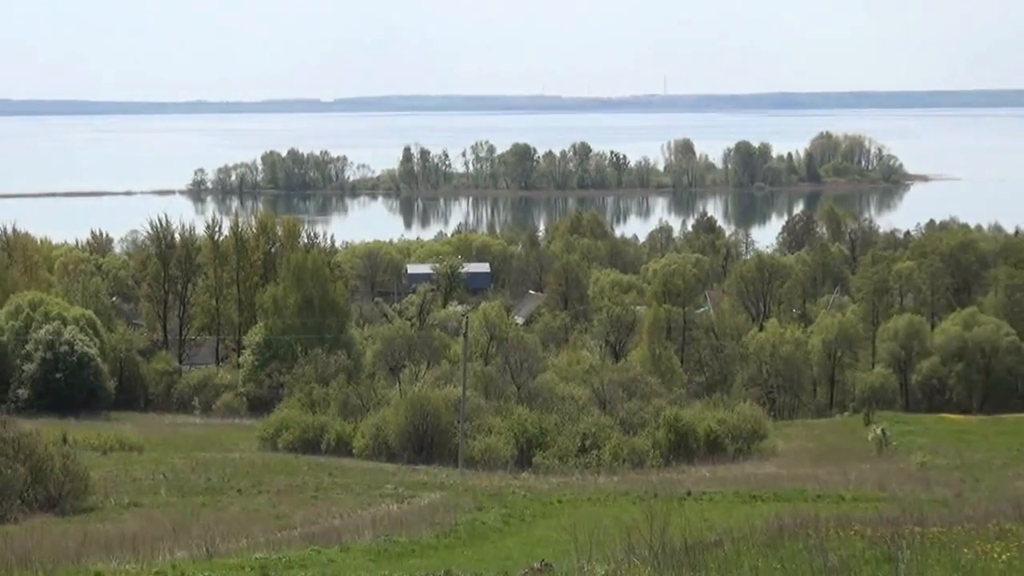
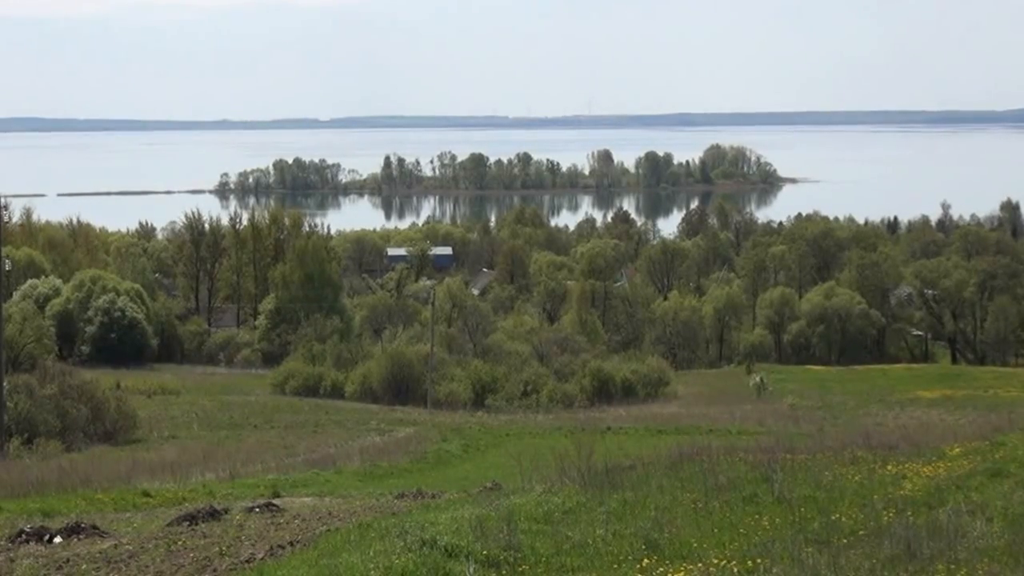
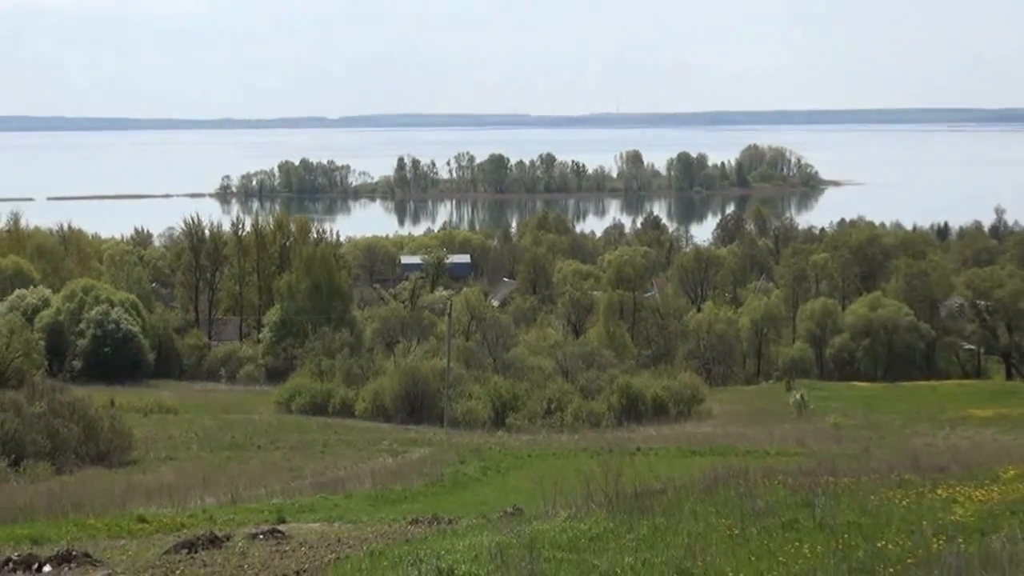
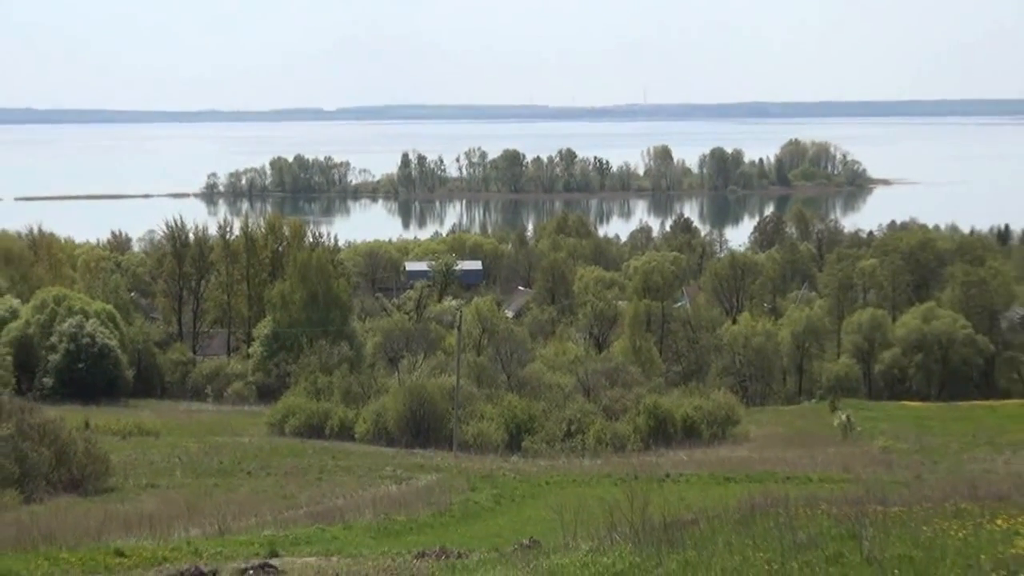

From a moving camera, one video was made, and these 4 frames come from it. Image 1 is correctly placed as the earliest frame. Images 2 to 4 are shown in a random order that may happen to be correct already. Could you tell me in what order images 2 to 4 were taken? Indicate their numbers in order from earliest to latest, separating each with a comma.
4, 3, 2
